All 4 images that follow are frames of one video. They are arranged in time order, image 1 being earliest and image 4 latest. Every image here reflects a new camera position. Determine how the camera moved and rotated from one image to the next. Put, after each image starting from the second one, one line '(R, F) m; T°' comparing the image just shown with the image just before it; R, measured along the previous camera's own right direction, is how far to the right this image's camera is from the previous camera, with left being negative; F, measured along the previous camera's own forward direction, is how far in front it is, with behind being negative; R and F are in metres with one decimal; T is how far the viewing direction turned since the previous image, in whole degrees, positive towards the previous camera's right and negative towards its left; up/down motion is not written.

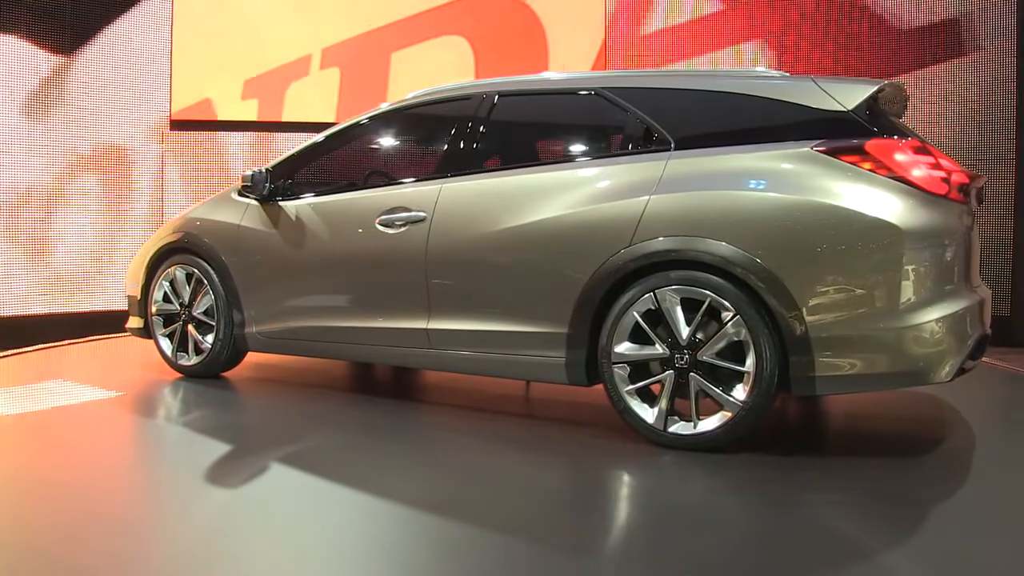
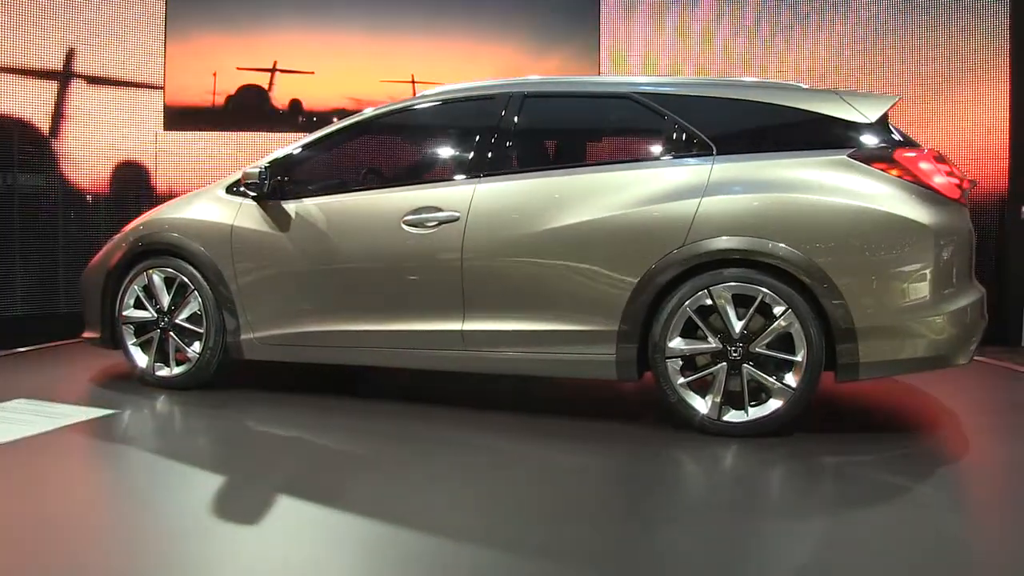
(-0.7, 0.0) m; +11°
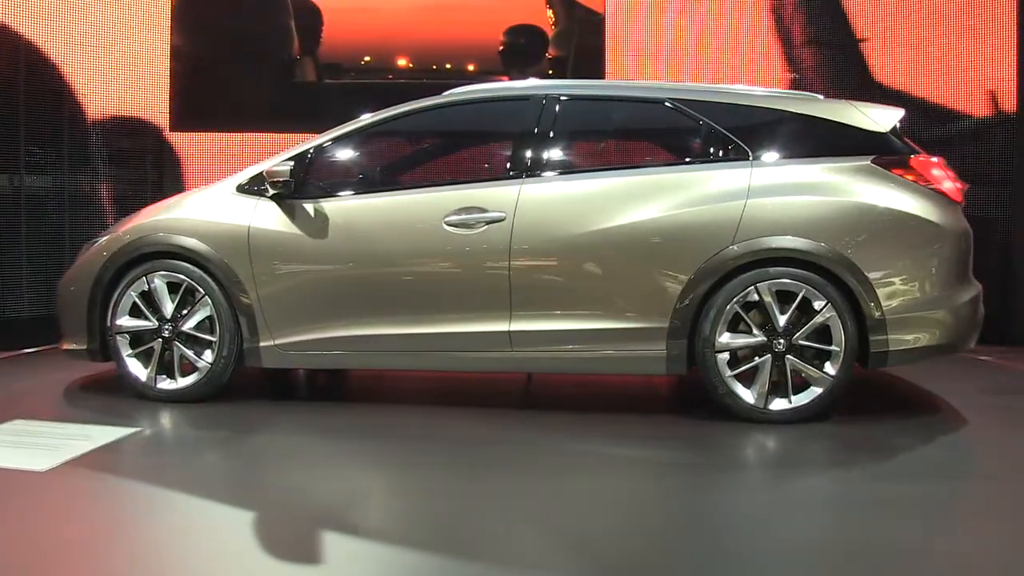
(-0.7, 0.0) m; +10°
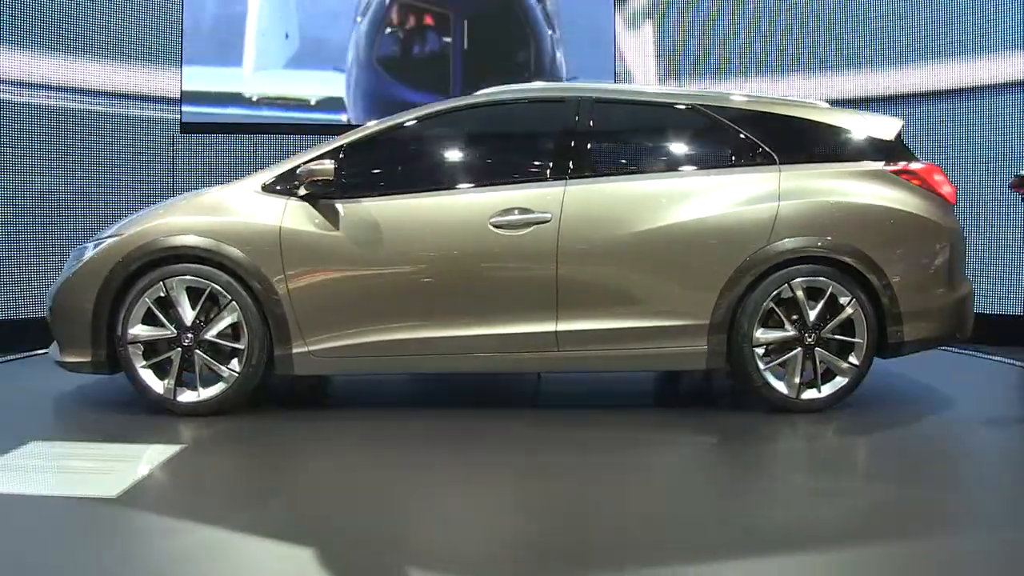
(-0.7, 0.0) m; +9°
